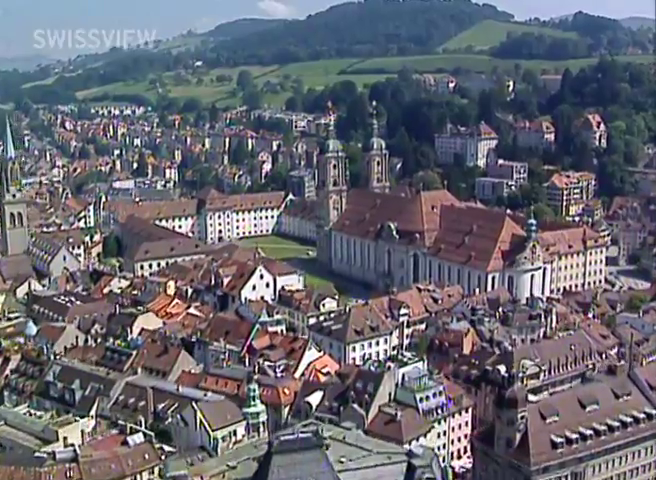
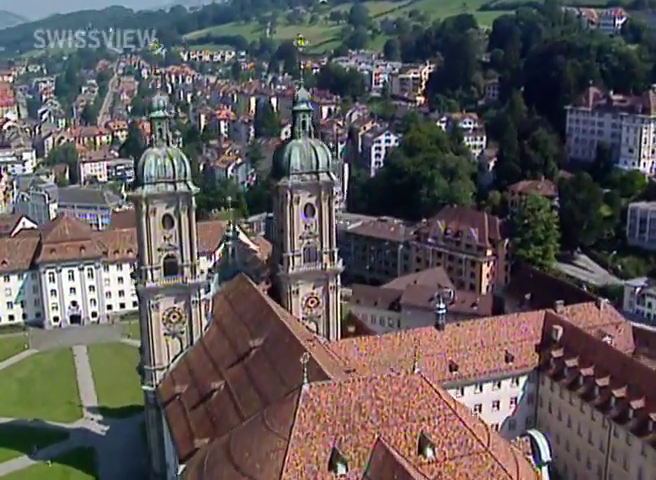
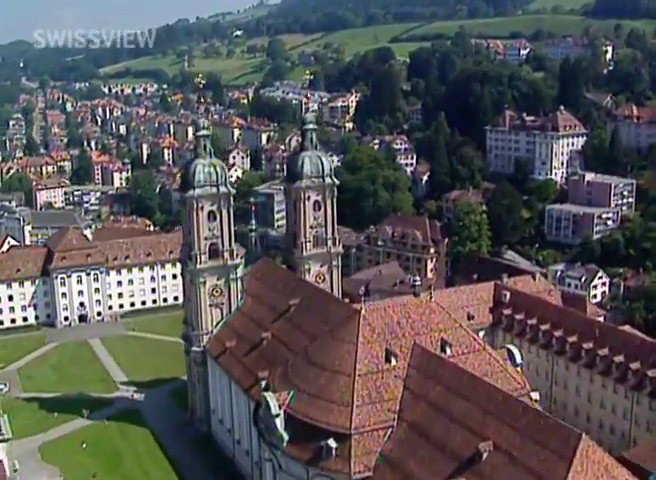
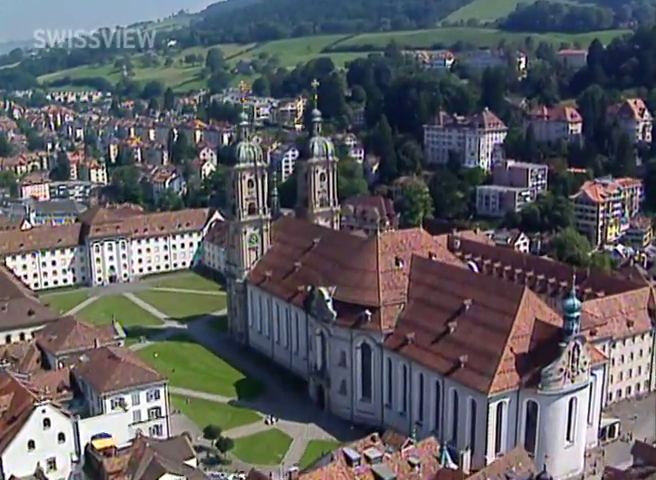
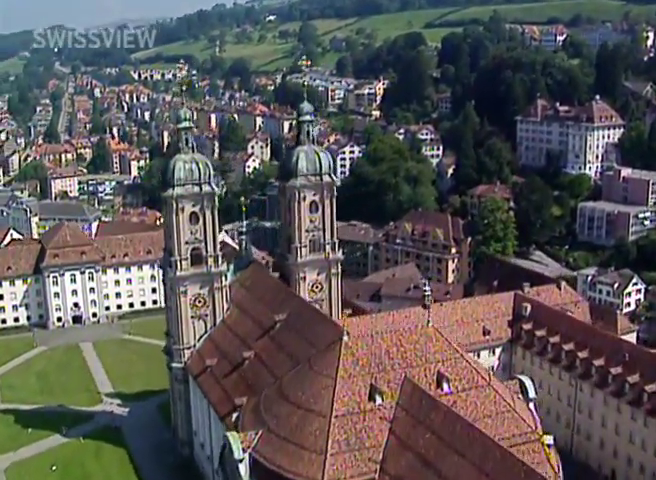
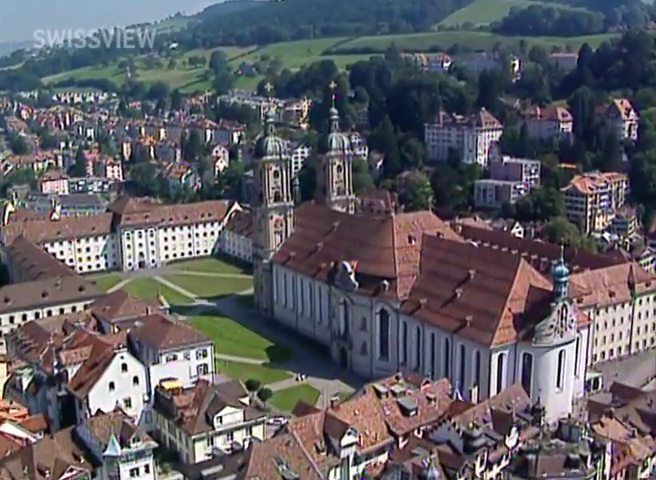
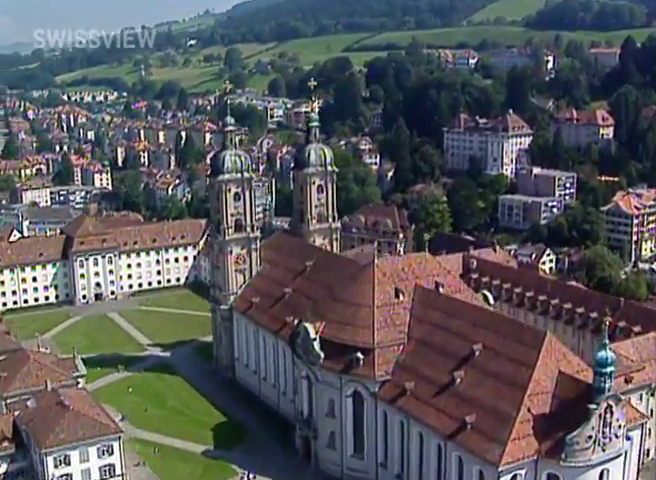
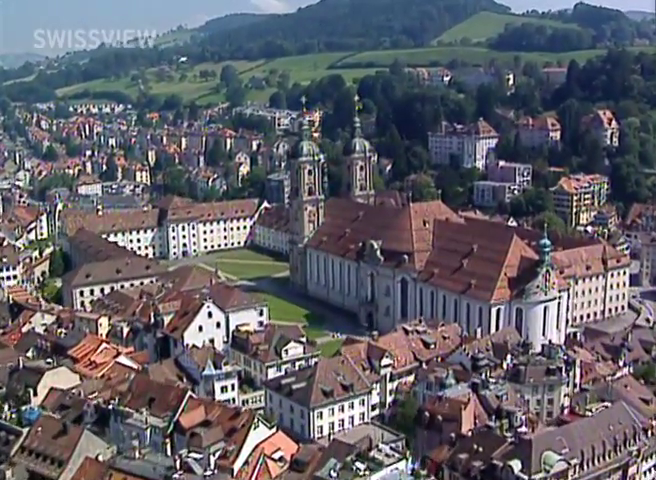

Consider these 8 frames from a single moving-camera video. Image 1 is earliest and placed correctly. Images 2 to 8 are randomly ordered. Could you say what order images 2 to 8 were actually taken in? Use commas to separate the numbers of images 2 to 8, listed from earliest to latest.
8, 6, 4, 7, 3, 5, 2
